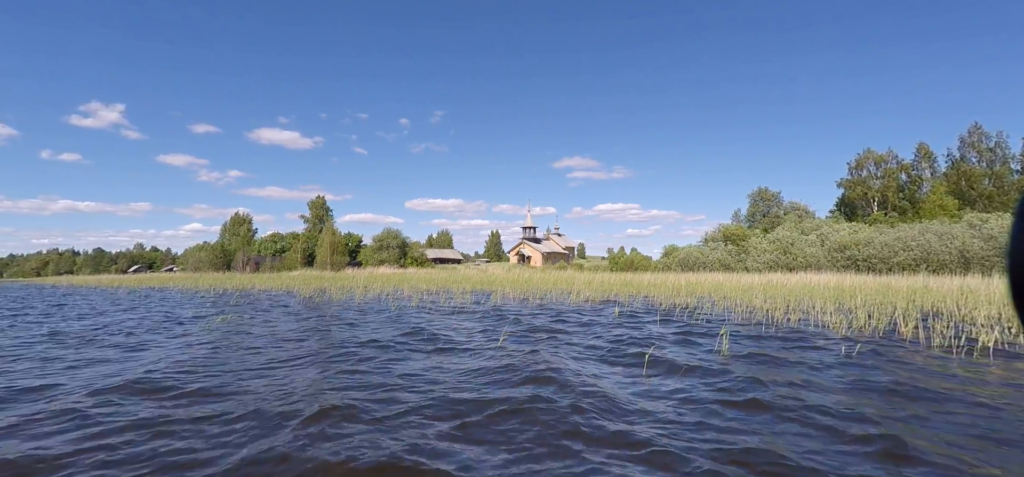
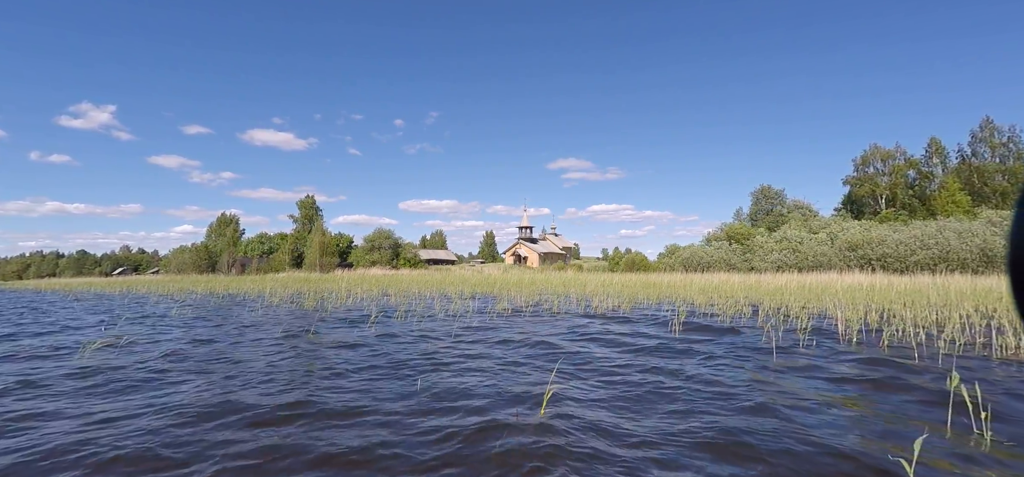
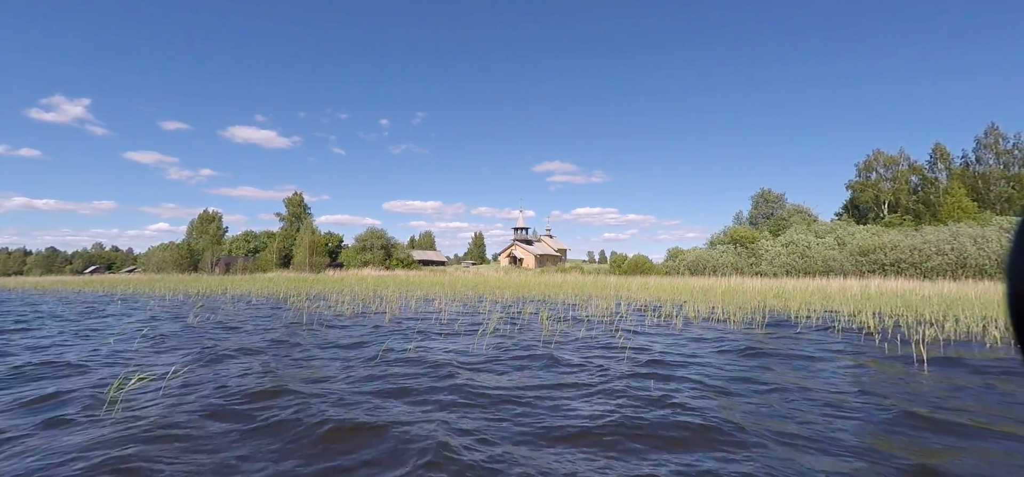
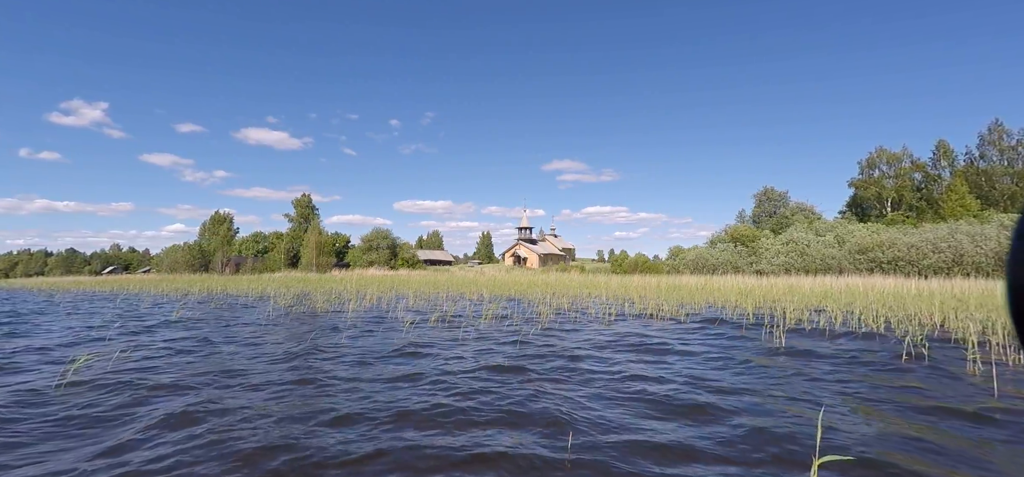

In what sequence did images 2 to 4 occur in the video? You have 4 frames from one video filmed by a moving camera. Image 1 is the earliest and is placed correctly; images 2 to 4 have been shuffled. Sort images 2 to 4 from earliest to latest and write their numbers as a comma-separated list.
2, 4, 3
